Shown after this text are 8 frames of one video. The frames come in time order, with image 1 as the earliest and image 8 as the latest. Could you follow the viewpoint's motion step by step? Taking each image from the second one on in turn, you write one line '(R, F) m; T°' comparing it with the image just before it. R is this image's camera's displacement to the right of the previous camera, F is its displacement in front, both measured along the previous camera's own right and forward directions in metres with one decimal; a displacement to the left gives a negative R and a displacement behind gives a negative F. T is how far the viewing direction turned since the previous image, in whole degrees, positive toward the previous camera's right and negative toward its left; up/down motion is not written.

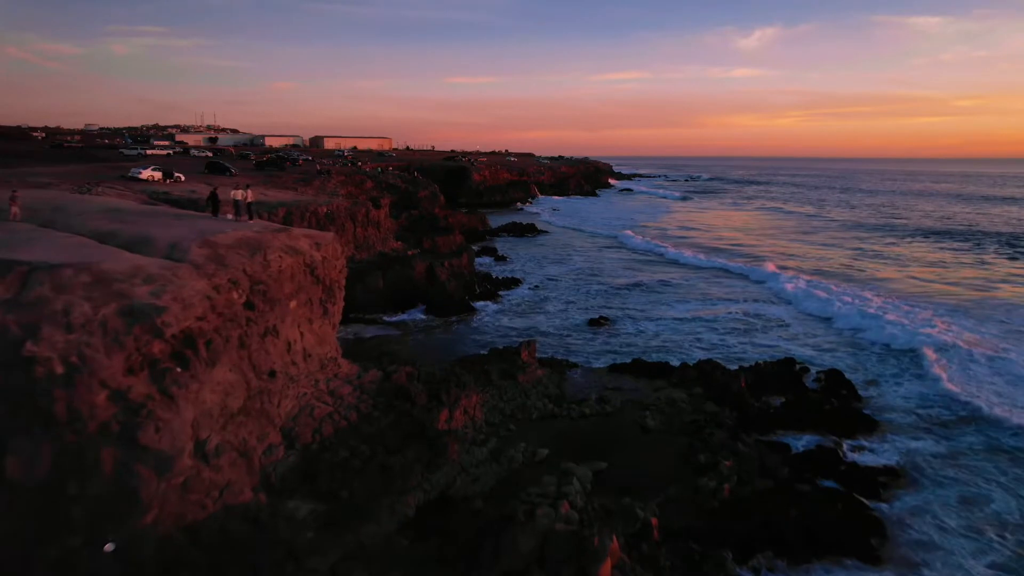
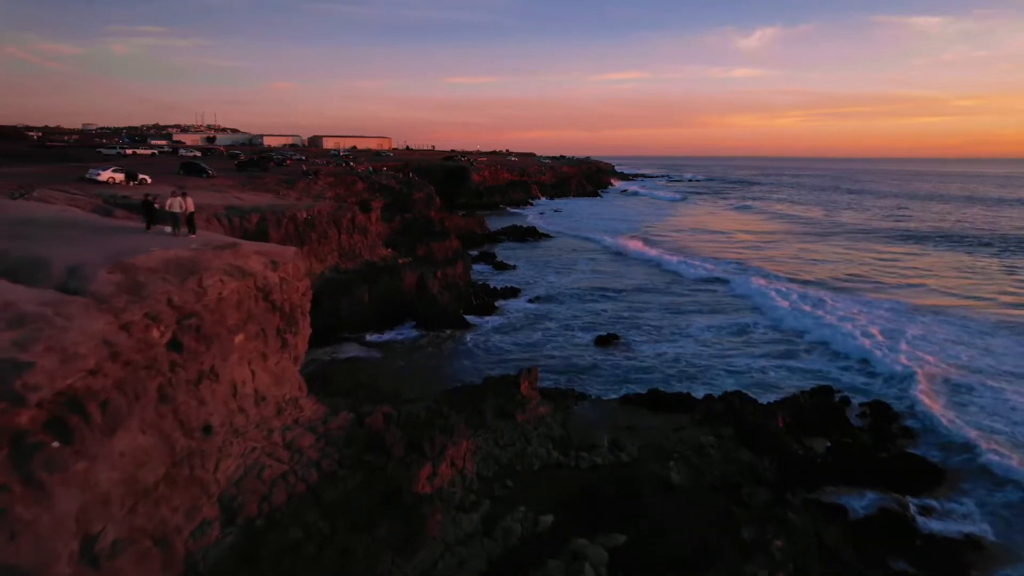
(0.0, +1.9) m; 0°
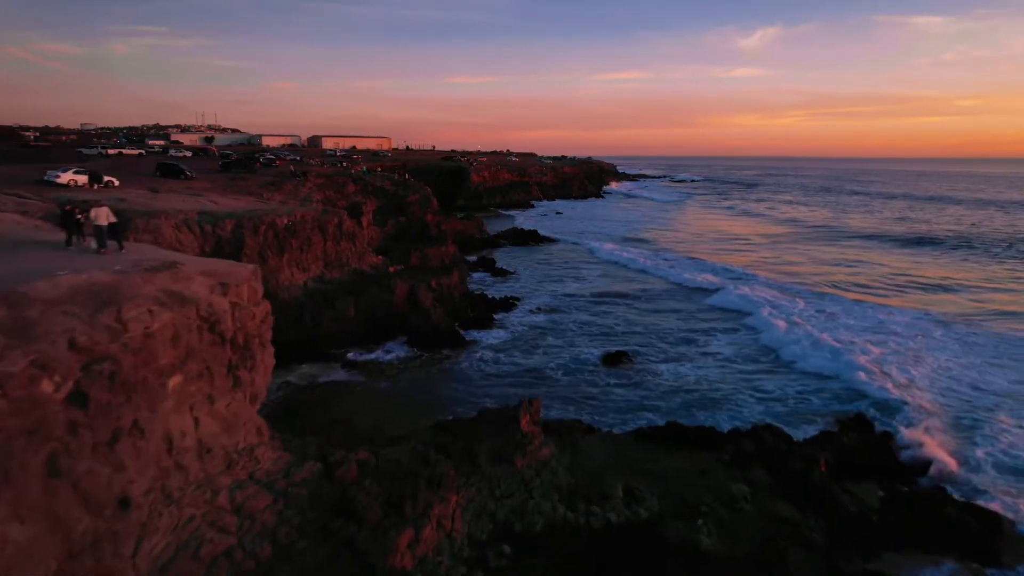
(0.0, +1.6) m; 0°
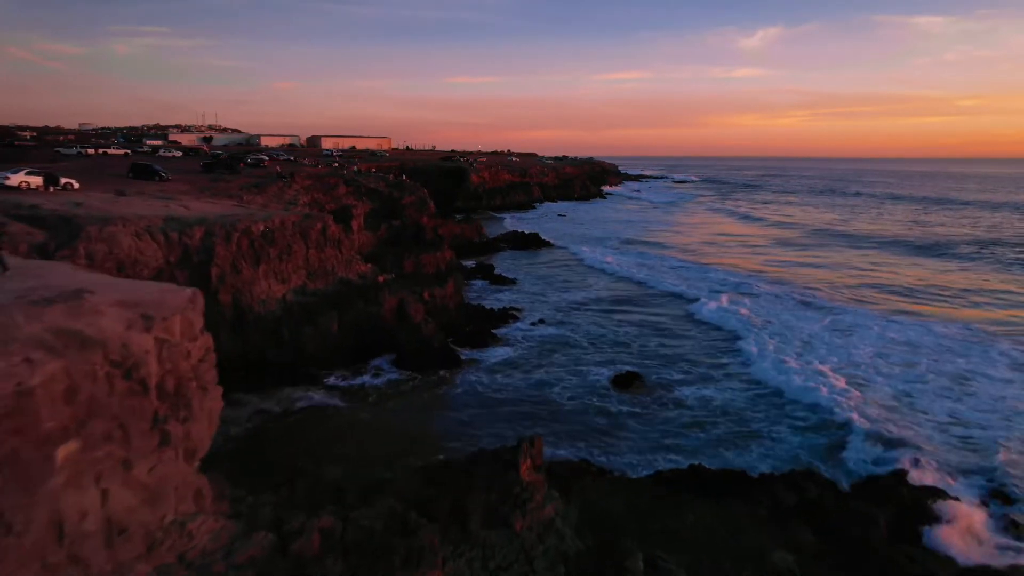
(0.0, +1.6) m; 0°
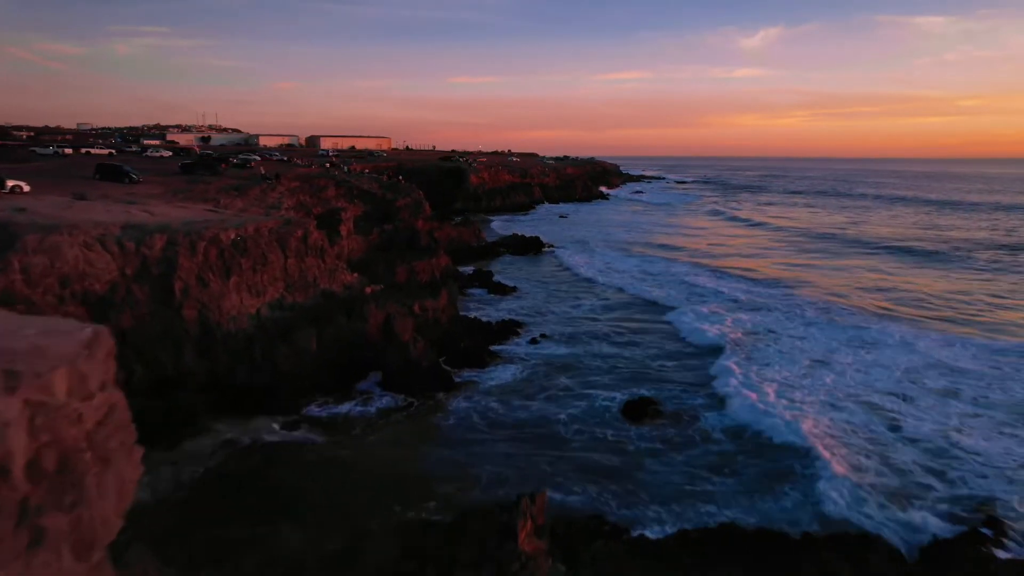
(0.0, +1.6) m; 0°
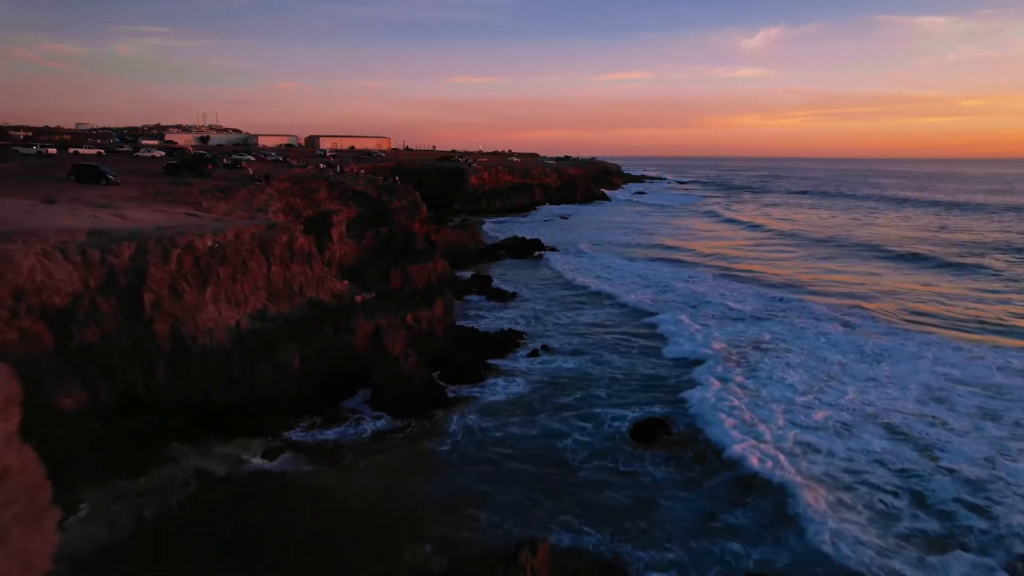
(0.0, +1.1) m; 0°
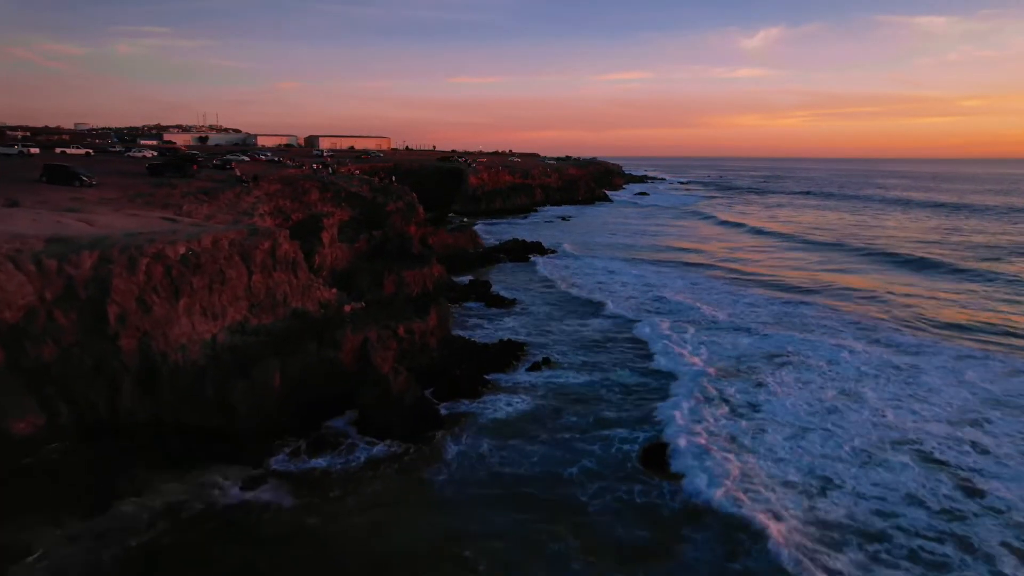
(0.0, +1.1) m; 0°
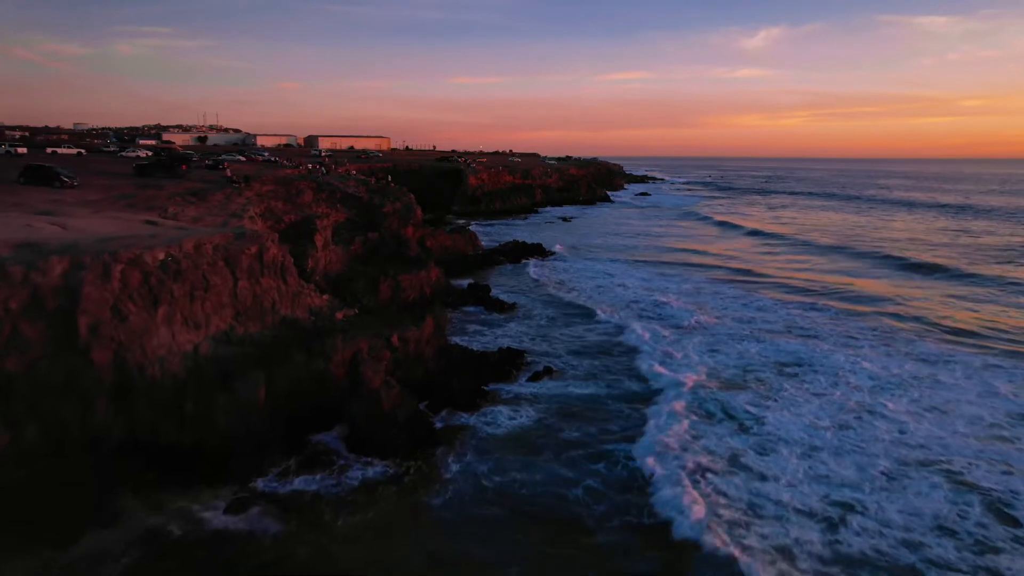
(0.0, +0.7) m; 0°
